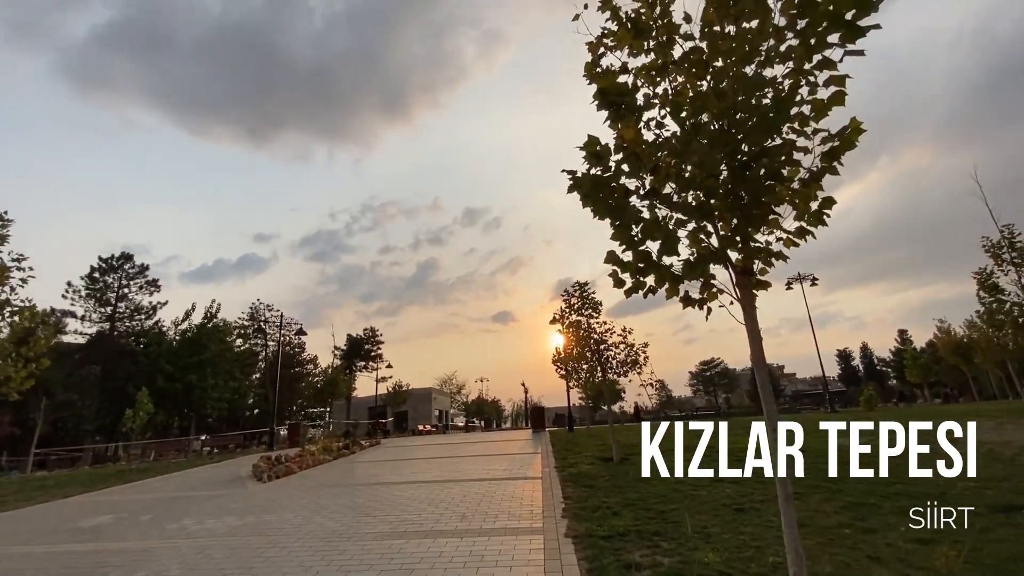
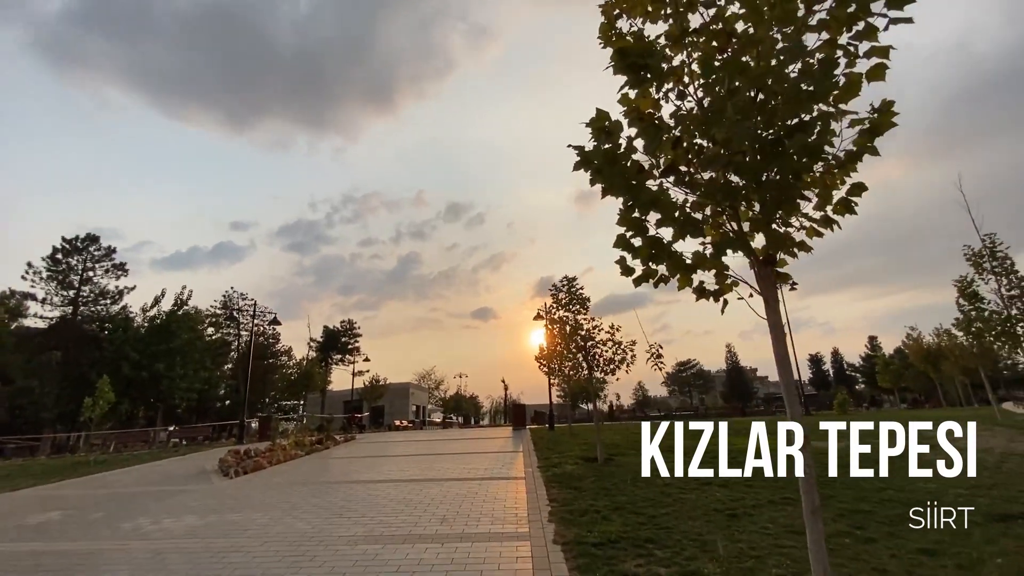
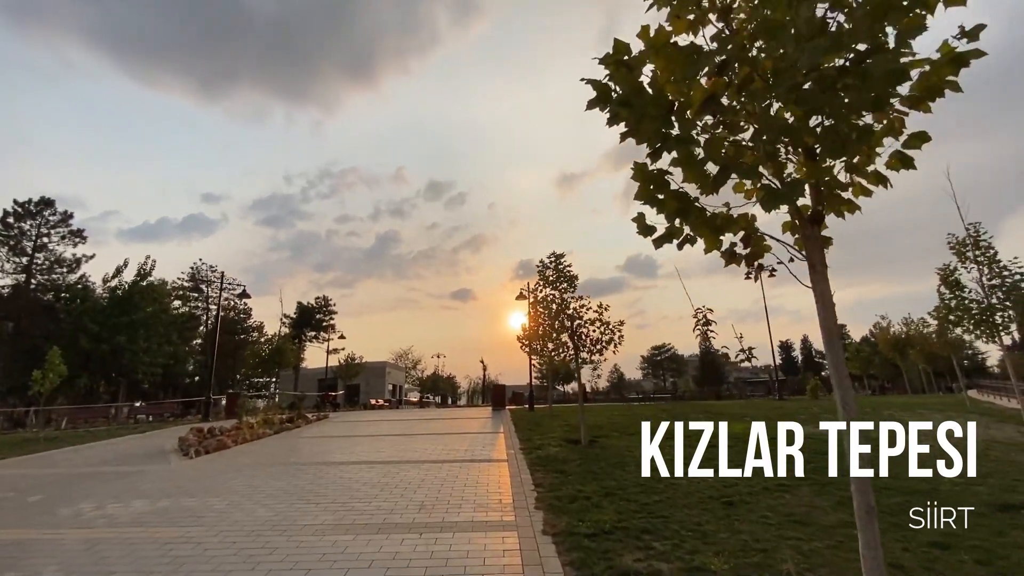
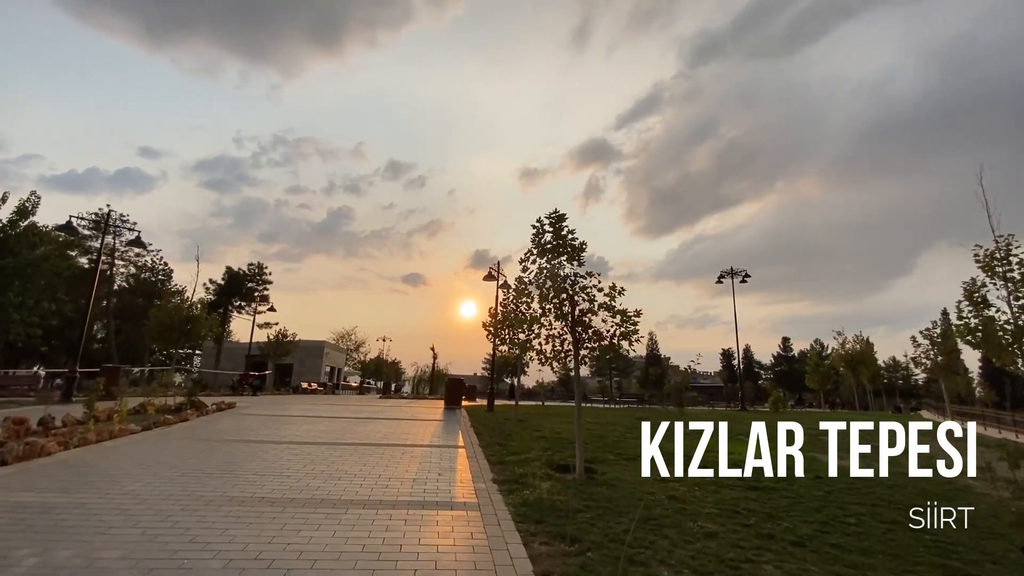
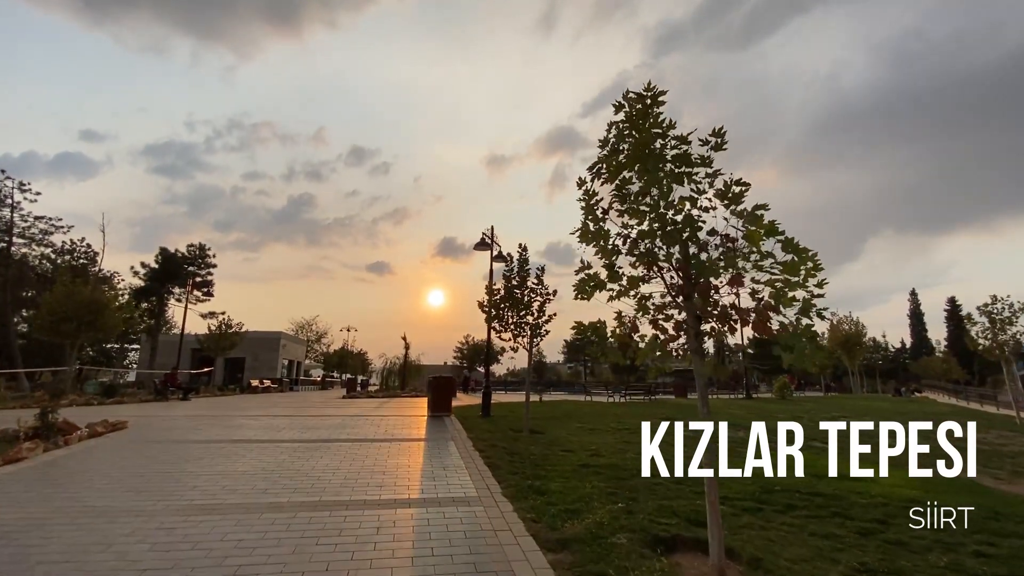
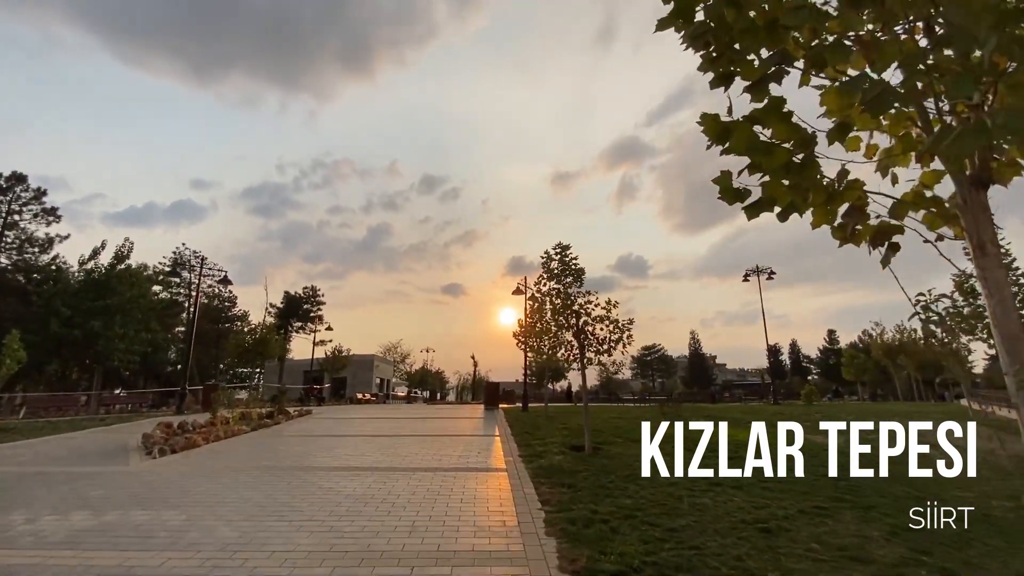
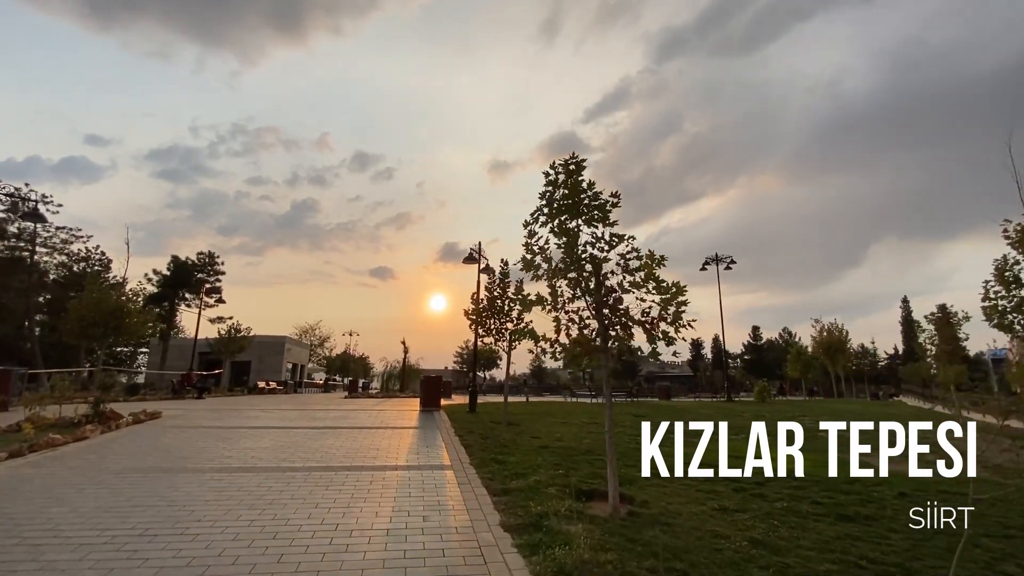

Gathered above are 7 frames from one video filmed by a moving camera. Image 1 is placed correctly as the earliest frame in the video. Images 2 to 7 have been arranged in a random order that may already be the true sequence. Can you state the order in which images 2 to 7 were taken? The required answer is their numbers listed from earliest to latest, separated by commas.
2, 3, 6, 4, 7, 5
